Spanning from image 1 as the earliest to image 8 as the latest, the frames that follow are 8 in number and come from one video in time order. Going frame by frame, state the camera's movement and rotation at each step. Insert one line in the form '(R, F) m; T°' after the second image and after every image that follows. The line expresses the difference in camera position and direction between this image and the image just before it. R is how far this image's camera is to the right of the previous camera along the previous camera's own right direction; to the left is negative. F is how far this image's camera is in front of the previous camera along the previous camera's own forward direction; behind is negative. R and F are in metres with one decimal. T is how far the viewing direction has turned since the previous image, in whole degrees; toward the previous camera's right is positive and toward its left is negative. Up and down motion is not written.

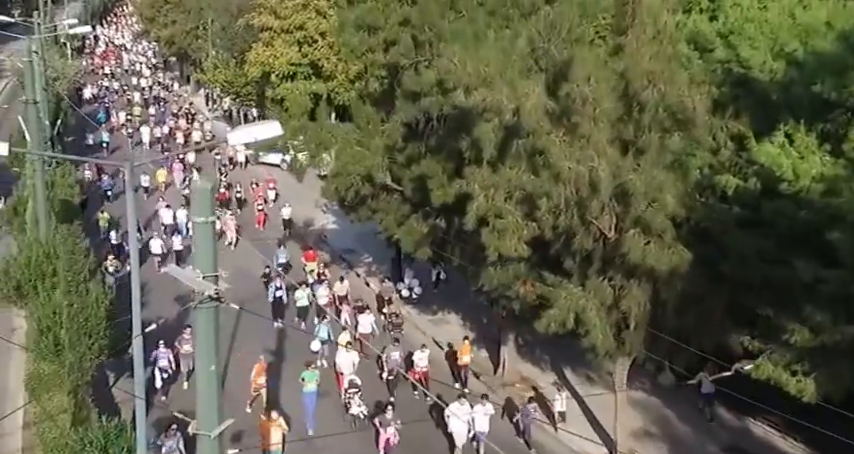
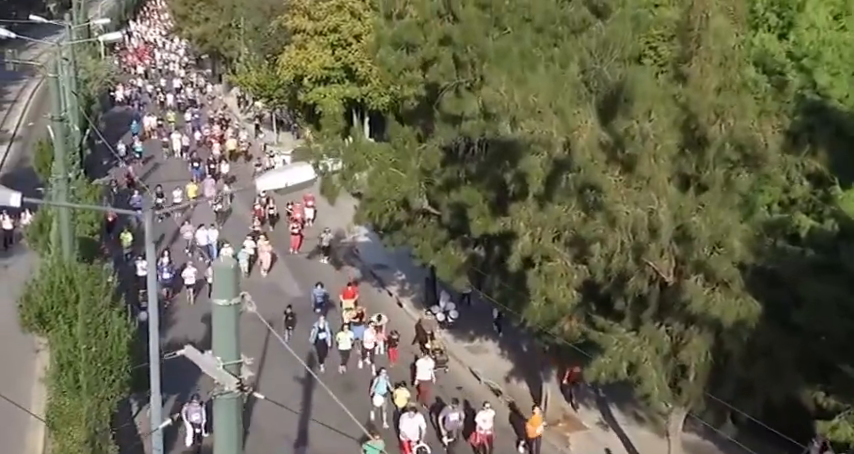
(-0.1, +1.1) m; -2°
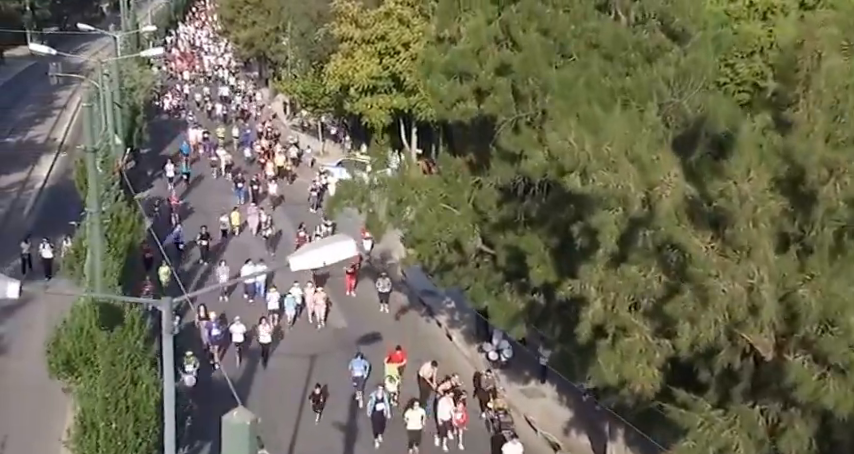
(-0.1, +1.6) m; -3°
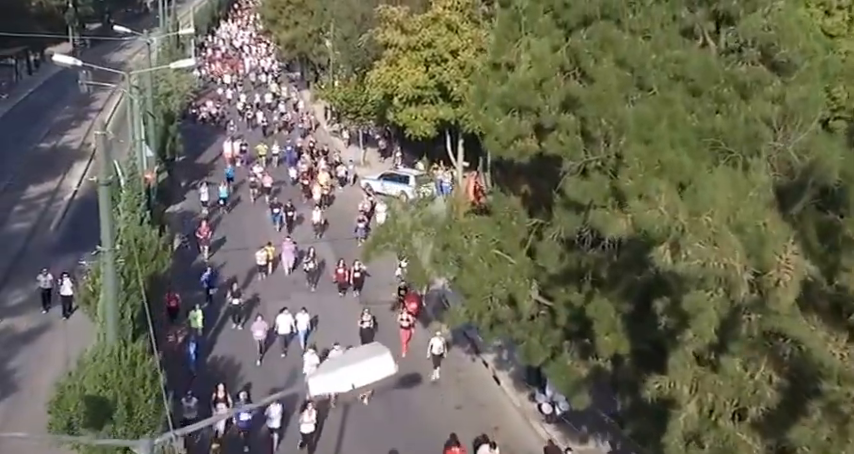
(-0.1, +1.9) m; -2°
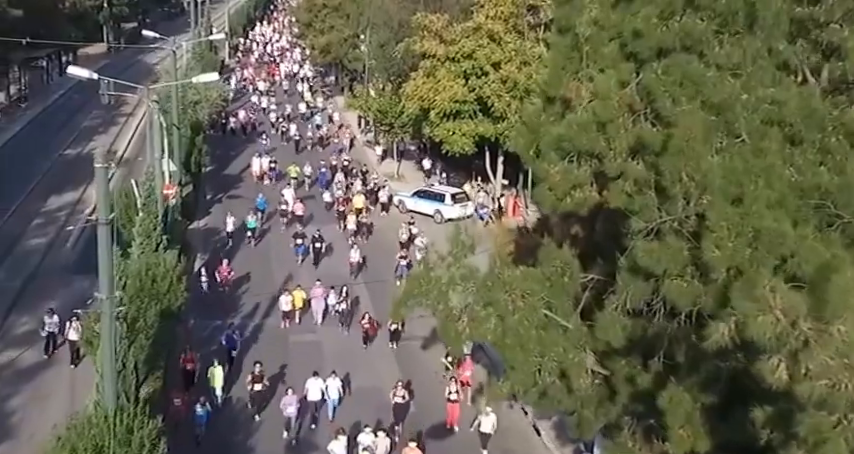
(-0.1, +1.9) m; -2°
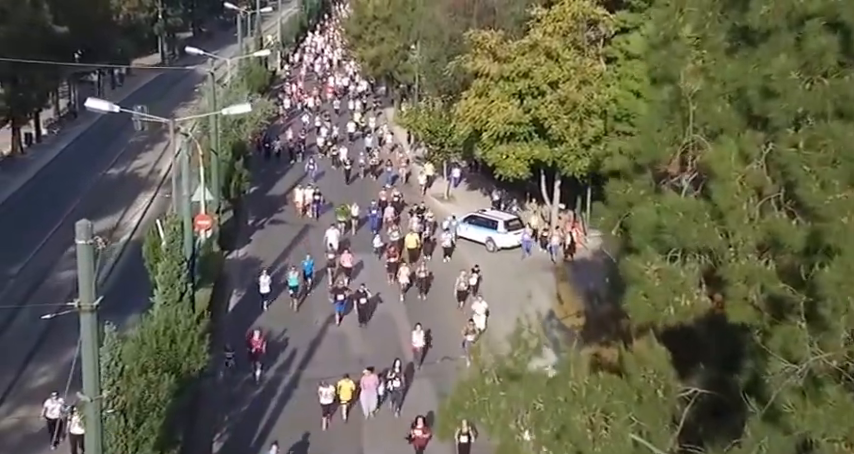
(0.0, +2.6) m; -3°
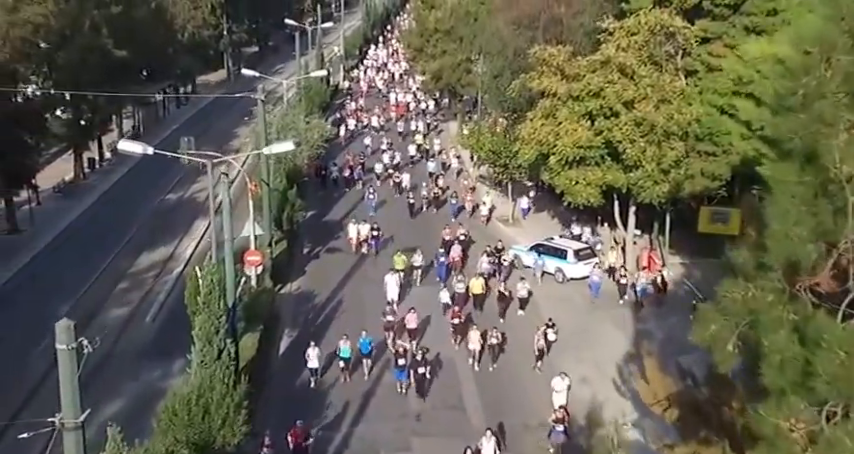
(+0.2, +2.3) m; -4°
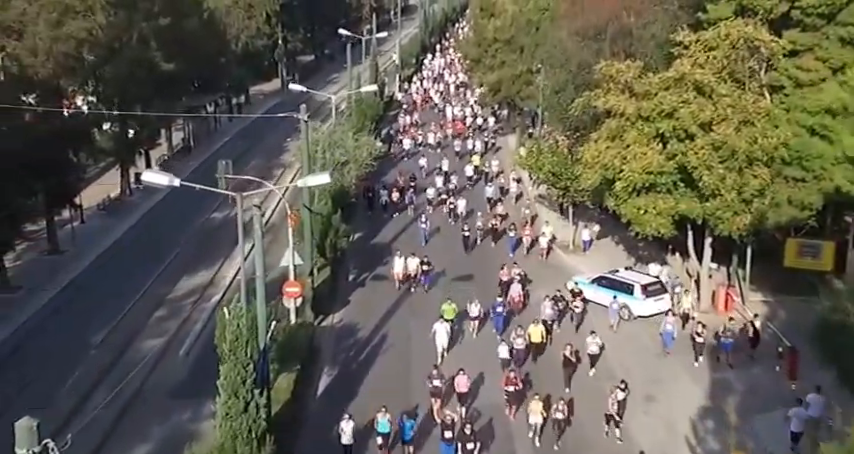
(+0.1, +2.4) m; -3°
